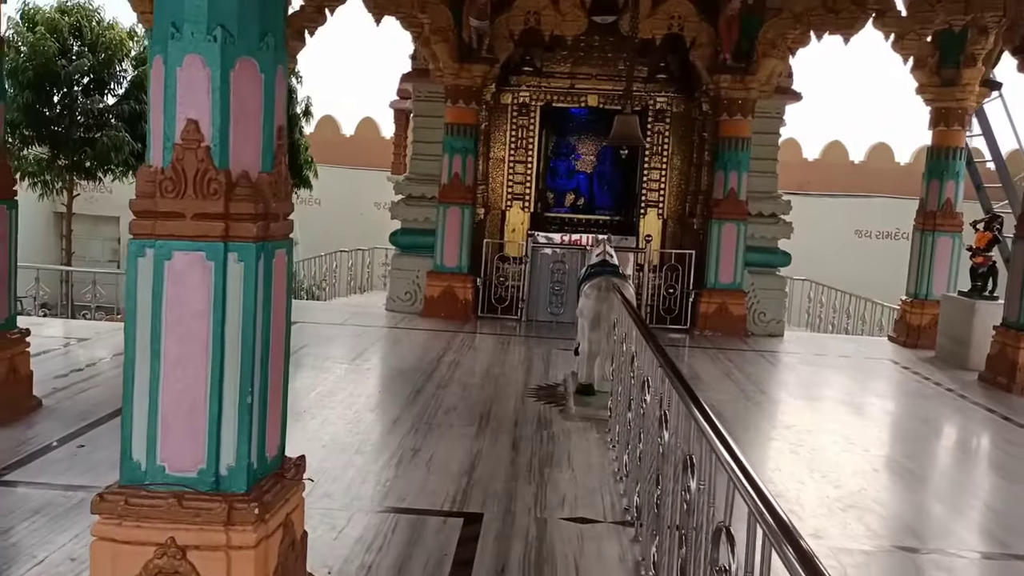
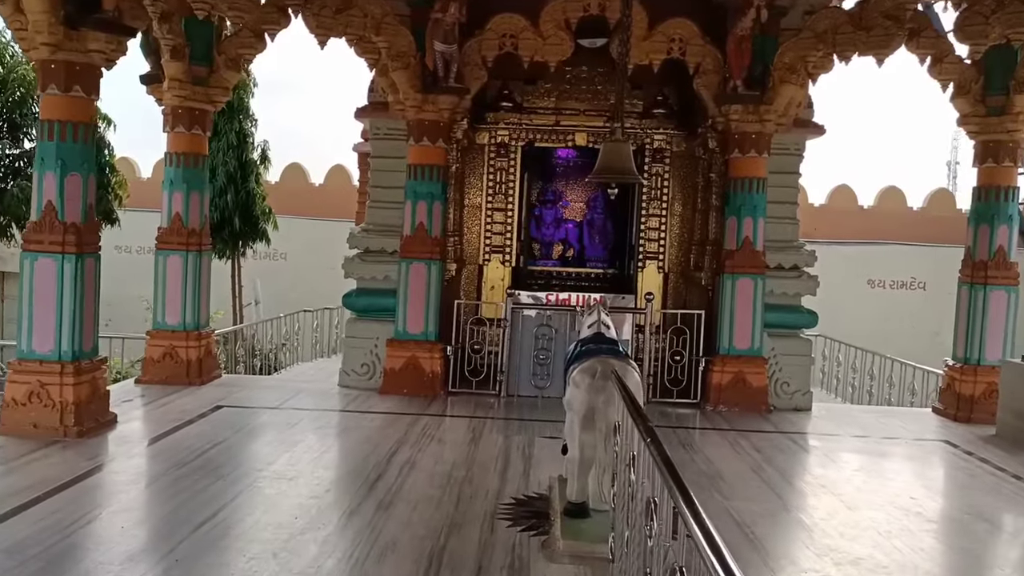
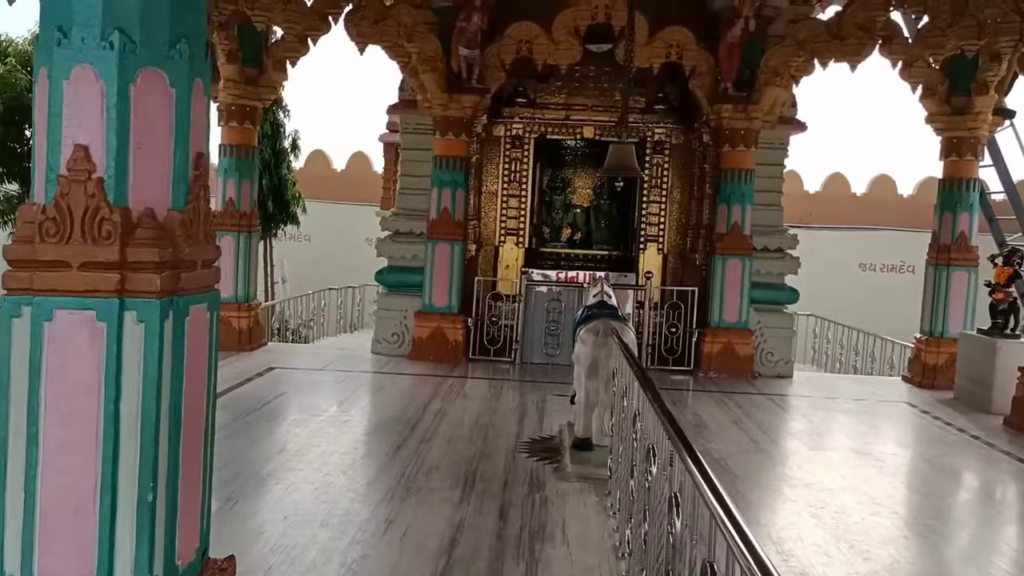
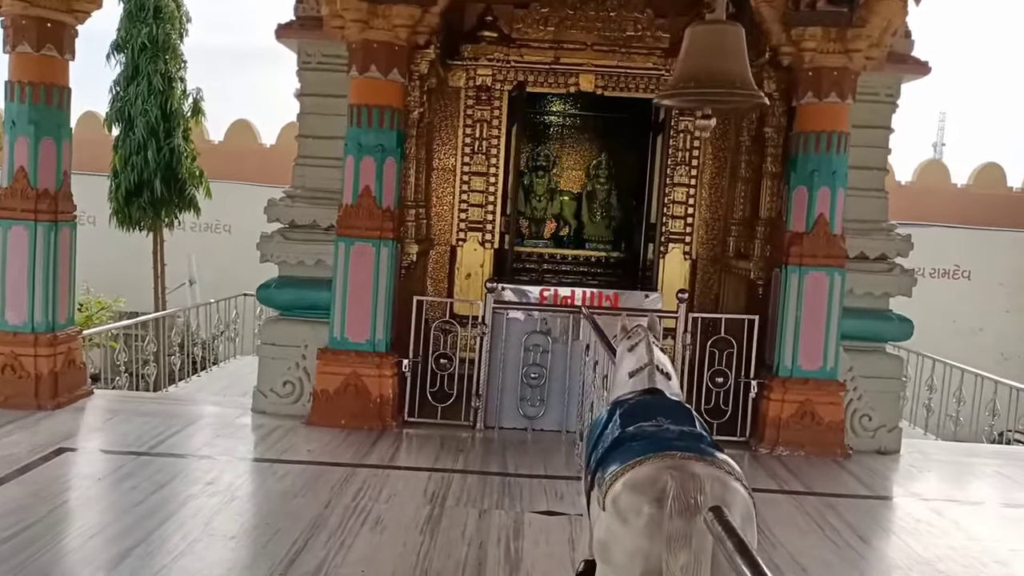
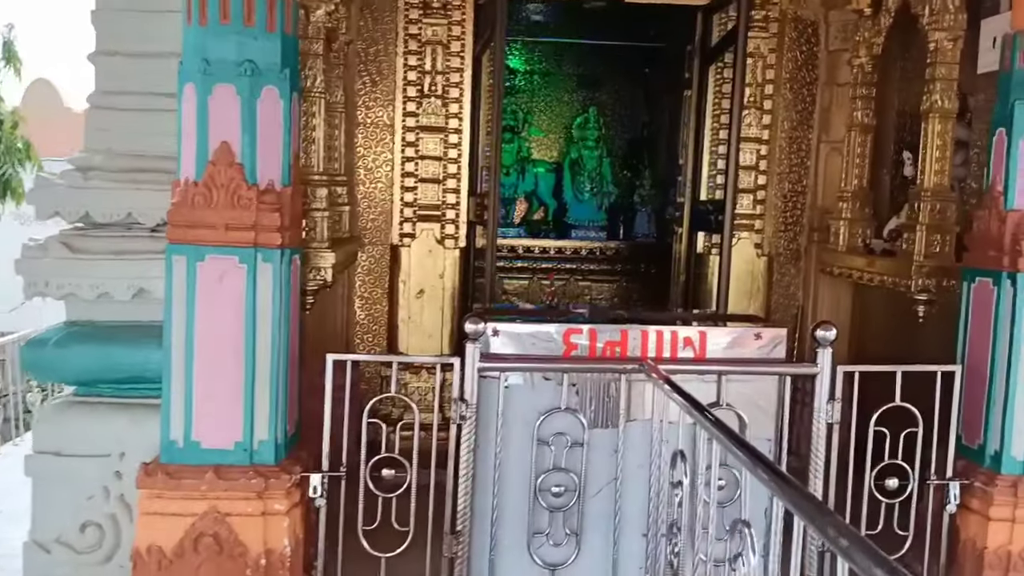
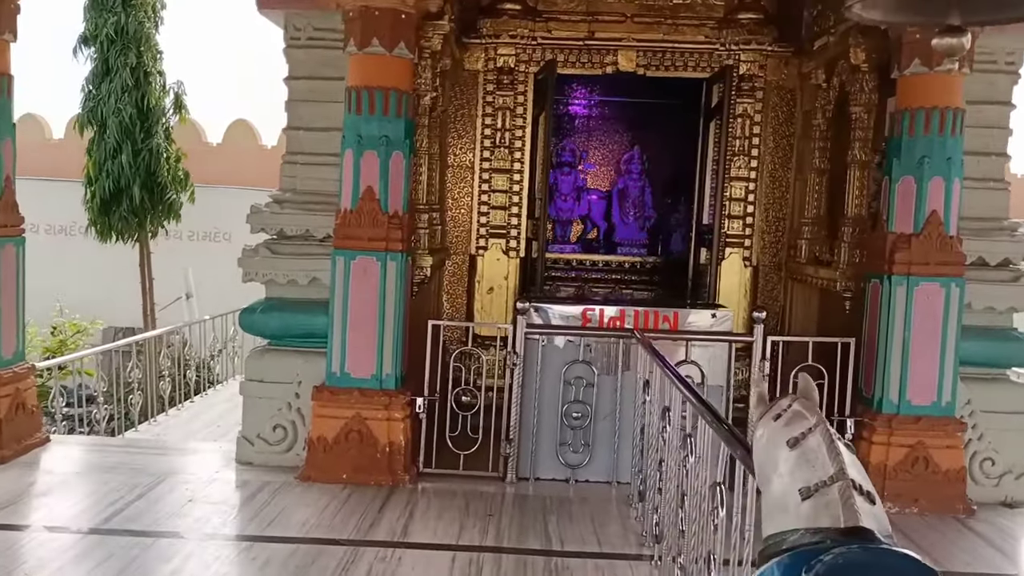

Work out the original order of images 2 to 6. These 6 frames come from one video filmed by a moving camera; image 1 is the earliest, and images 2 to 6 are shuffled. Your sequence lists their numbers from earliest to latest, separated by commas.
3, 2, 4, 6, 5
